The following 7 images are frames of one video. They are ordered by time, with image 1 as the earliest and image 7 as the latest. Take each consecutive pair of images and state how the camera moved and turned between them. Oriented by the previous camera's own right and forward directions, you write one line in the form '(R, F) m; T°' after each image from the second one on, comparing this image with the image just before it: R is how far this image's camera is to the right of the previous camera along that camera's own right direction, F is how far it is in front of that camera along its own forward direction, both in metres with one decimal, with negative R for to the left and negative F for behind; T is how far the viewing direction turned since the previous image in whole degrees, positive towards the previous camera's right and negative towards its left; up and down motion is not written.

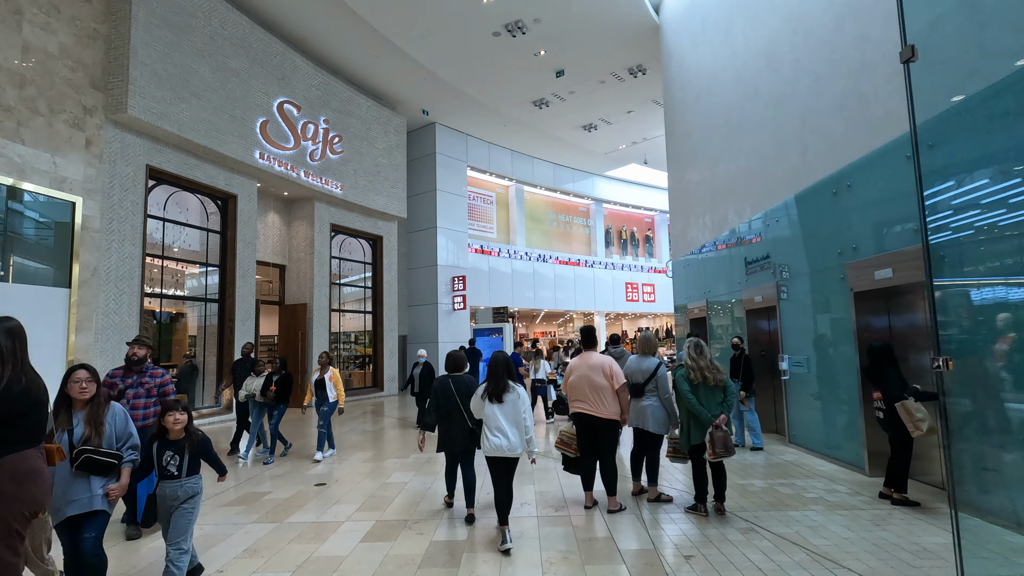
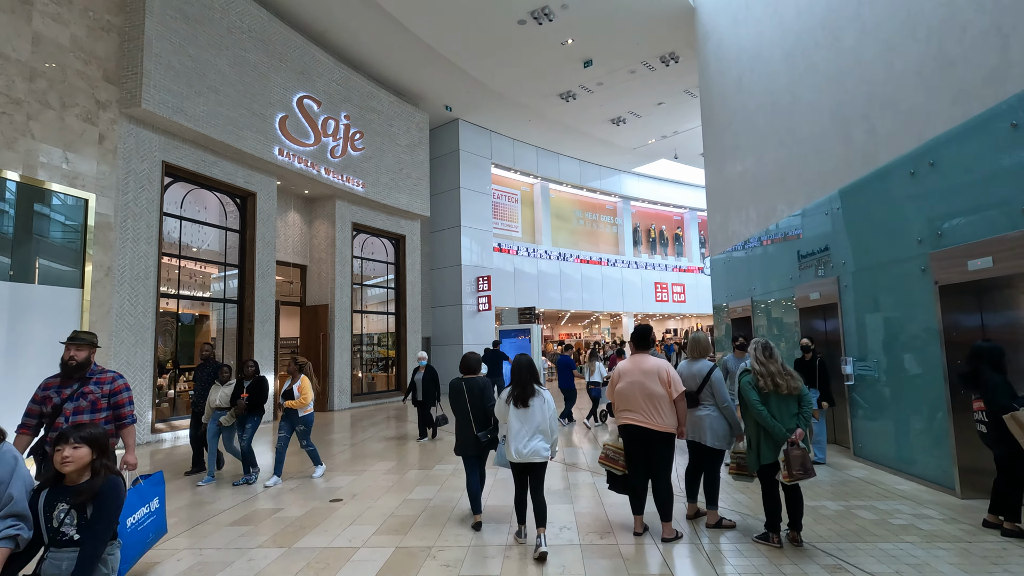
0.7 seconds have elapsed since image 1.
(-0.1, +0.5) m; -2°
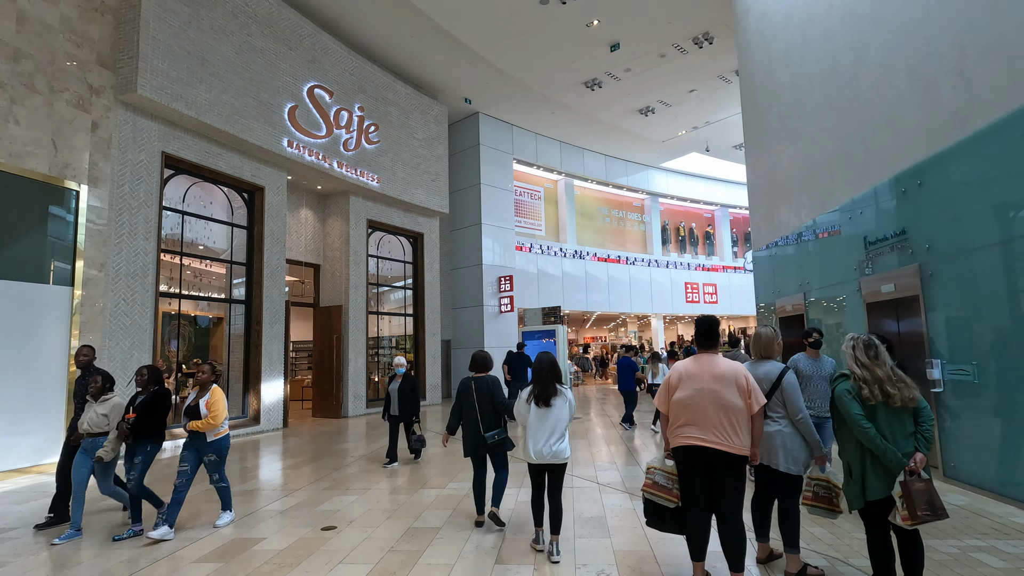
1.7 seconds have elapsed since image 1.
(0.0, +0.7) m; -2°
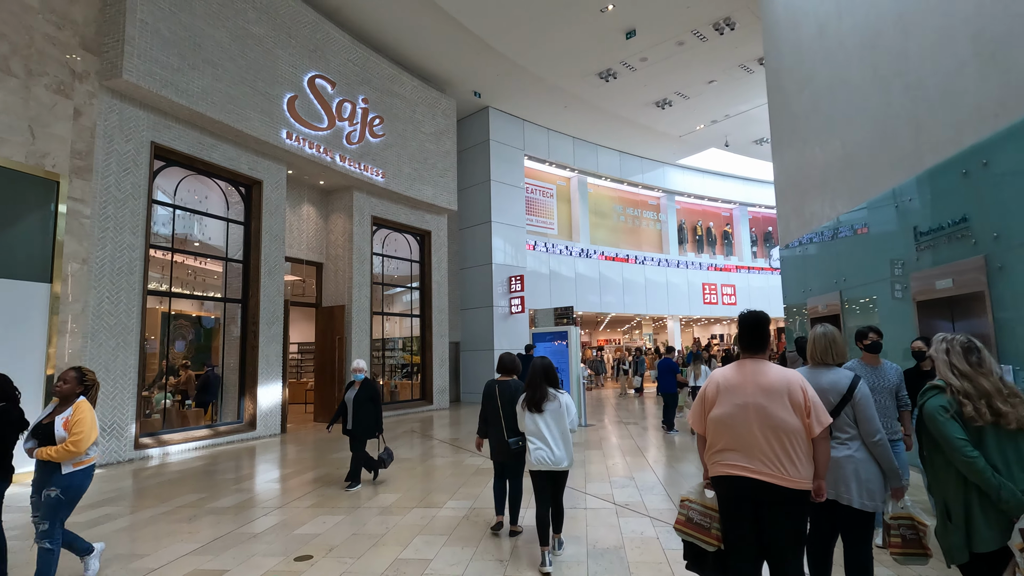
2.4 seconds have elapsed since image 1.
(+0.1, +0.5) m; -1°
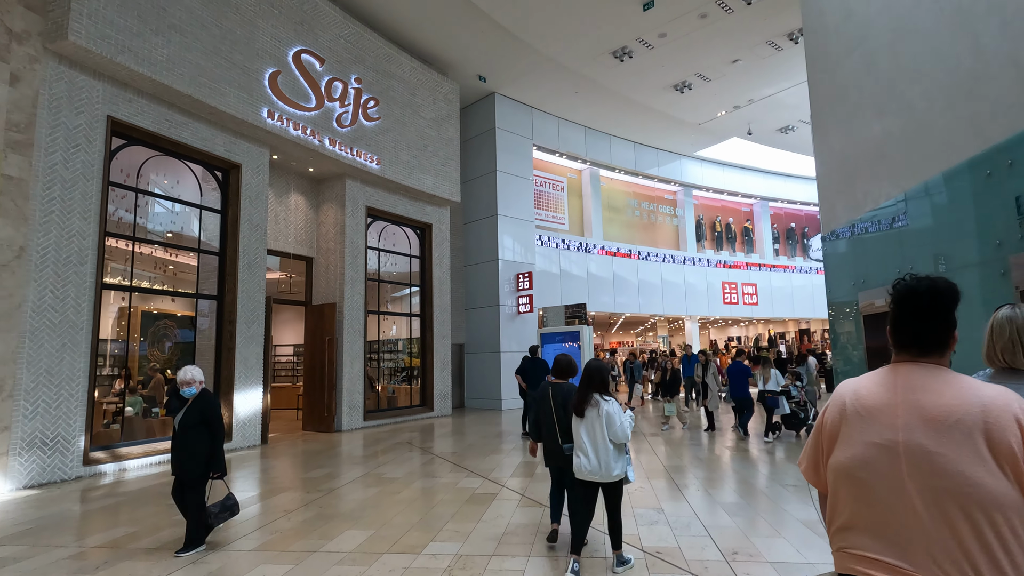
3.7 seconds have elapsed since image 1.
(+0.1, +0.9) m; -1°
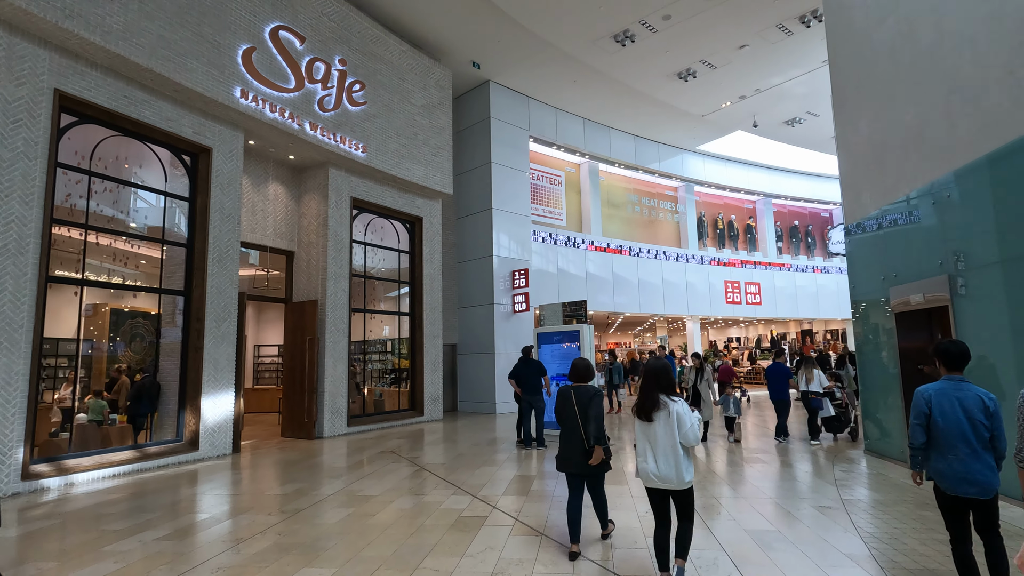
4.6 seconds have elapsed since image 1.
(0.0, +0.6) m; 0°
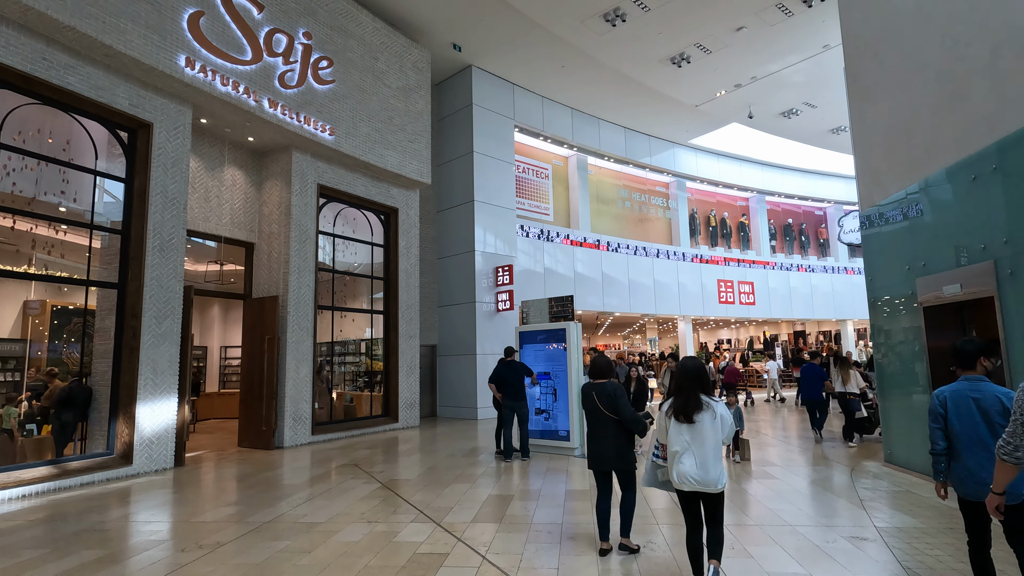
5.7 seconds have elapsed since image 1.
(+0.1, +0.7) m; +1°
